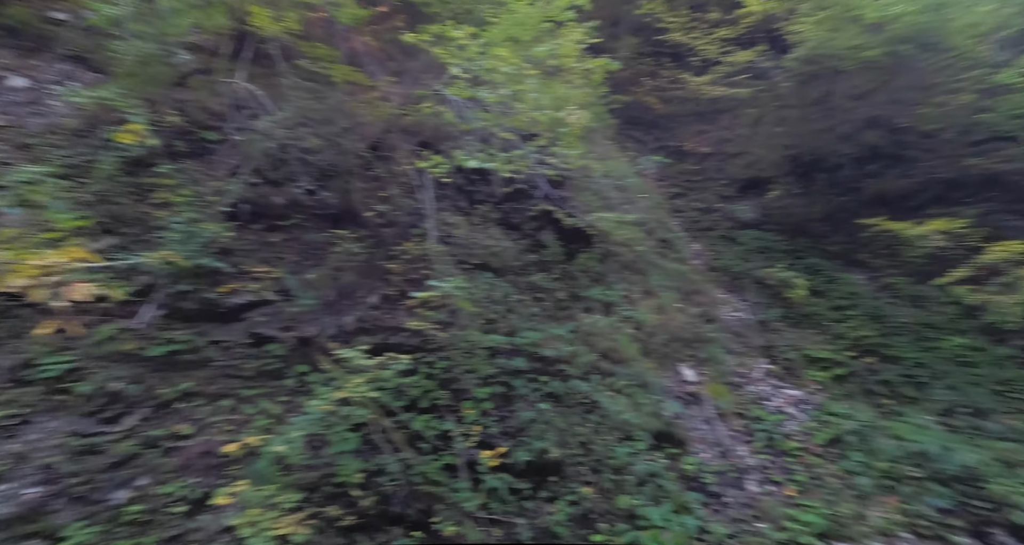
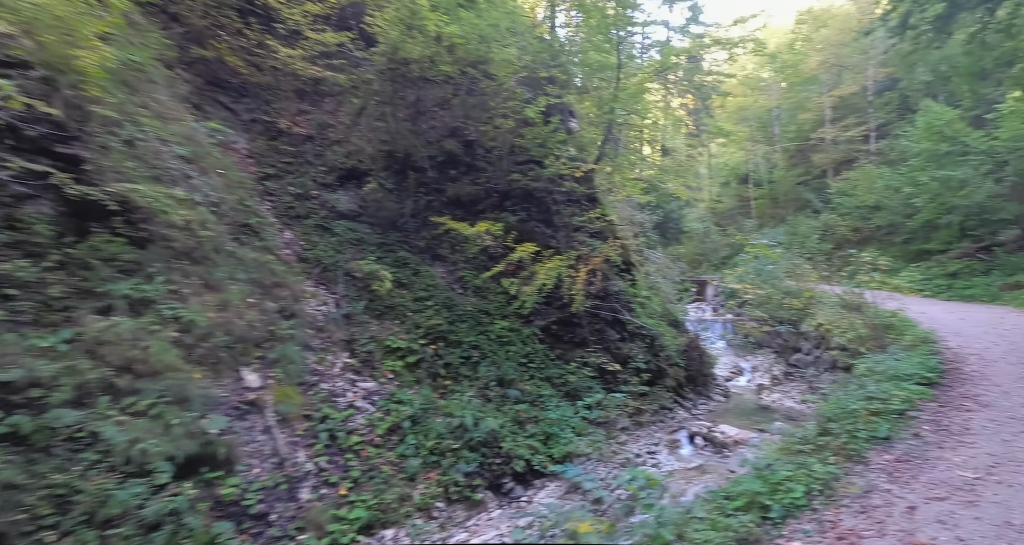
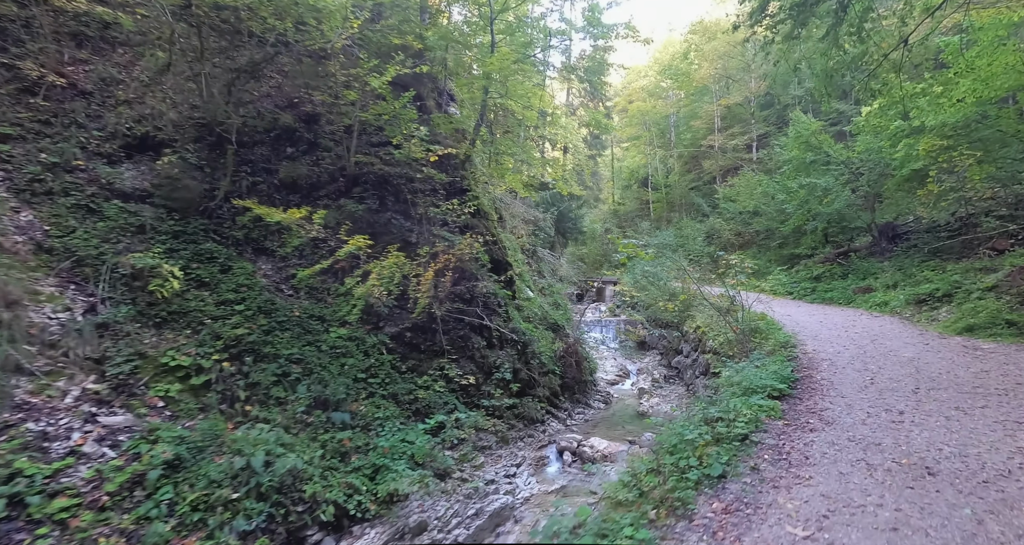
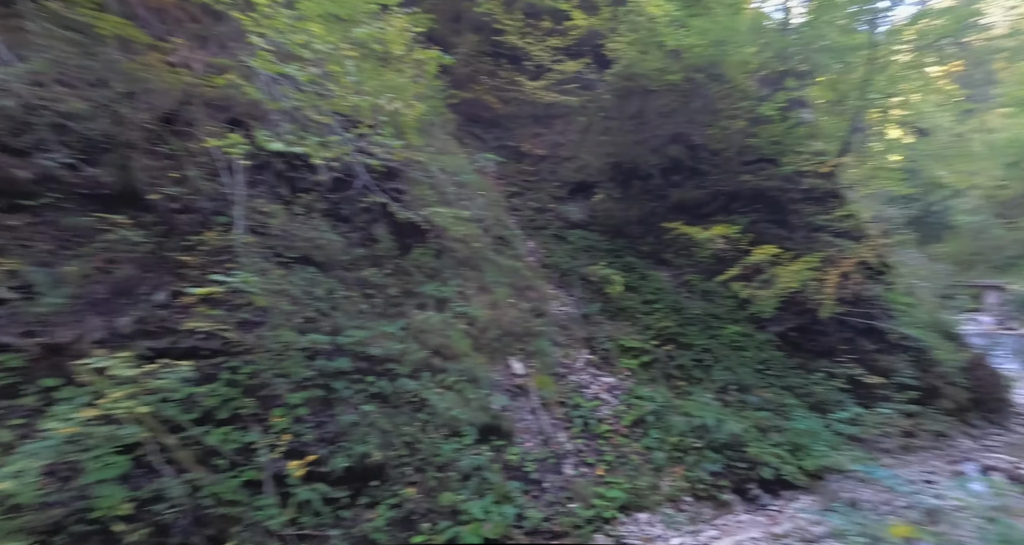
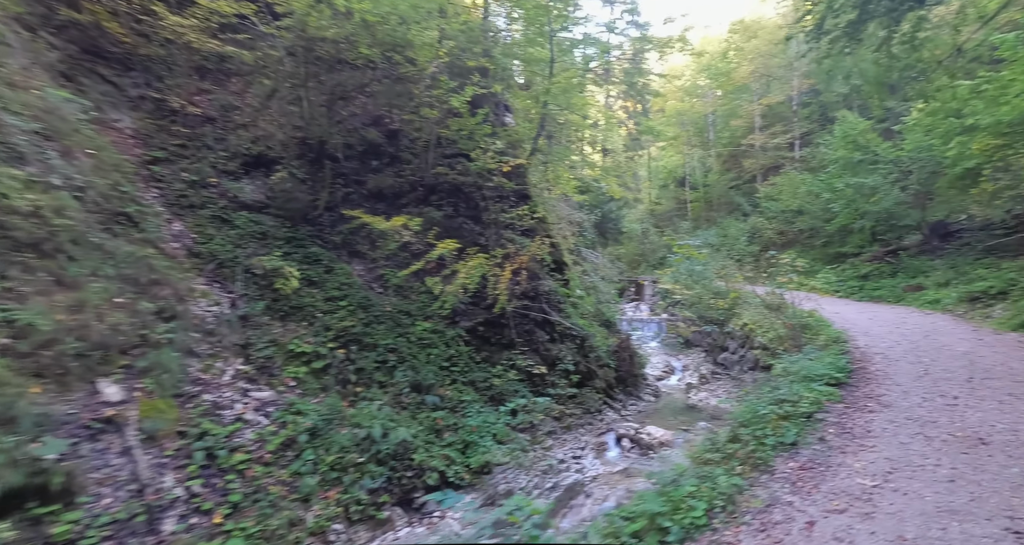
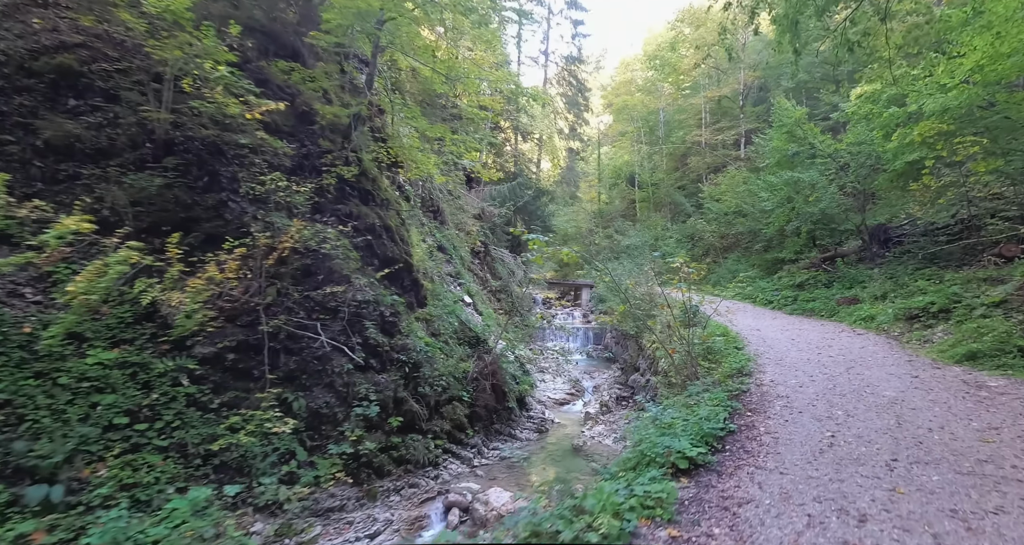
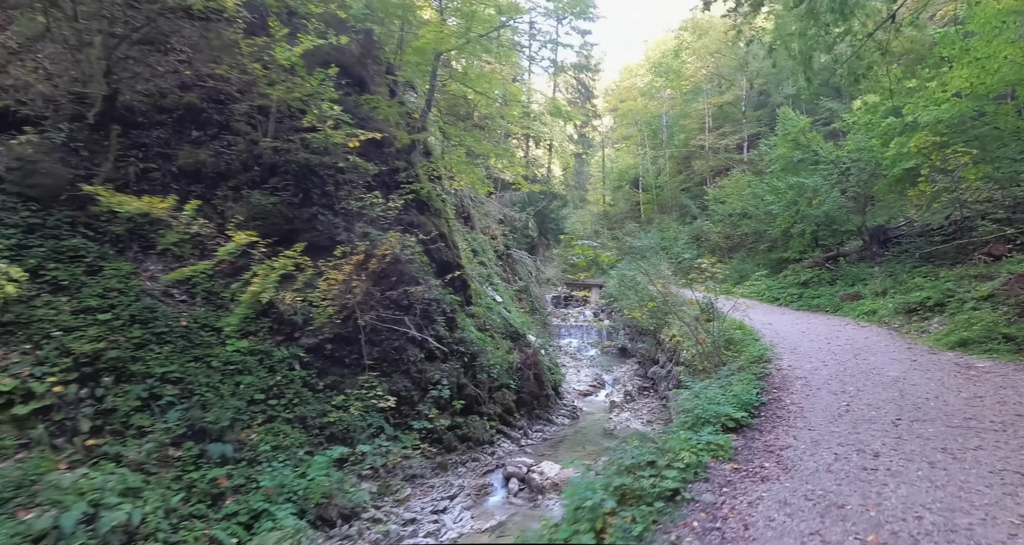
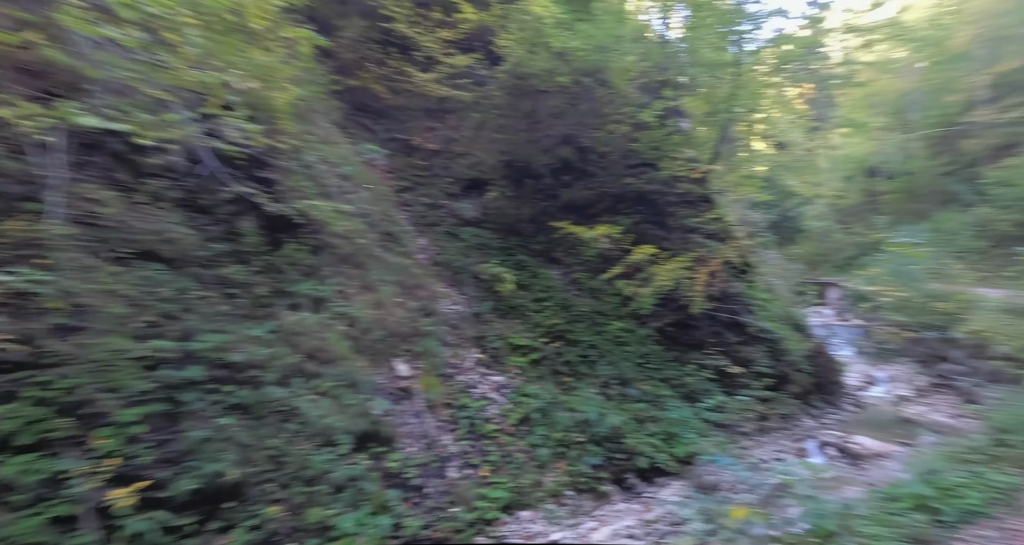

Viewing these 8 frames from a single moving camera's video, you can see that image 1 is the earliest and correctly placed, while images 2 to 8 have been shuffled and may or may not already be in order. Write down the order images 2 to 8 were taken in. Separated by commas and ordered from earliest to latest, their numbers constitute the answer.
4, 8, 2, 5, 3, 7, 6
